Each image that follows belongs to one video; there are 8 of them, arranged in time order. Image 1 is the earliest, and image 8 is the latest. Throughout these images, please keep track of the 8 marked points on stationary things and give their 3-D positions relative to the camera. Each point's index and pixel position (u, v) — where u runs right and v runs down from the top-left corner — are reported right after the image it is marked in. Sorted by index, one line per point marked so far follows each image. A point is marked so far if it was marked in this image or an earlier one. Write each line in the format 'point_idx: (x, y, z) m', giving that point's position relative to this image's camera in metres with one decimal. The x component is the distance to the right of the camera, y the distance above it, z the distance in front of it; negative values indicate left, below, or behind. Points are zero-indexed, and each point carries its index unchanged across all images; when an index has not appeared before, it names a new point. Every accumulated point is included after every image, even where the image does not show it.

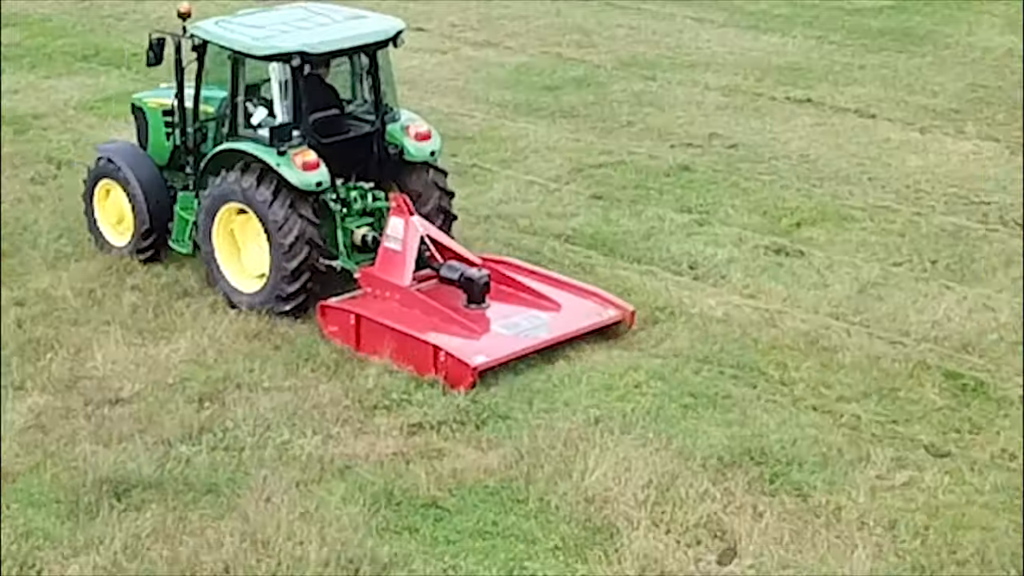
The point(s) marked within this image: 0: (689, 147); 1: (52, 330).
0: (+1.8, +1.4, +12.2) m
1: (-2.8, -0.3, +7.4) m
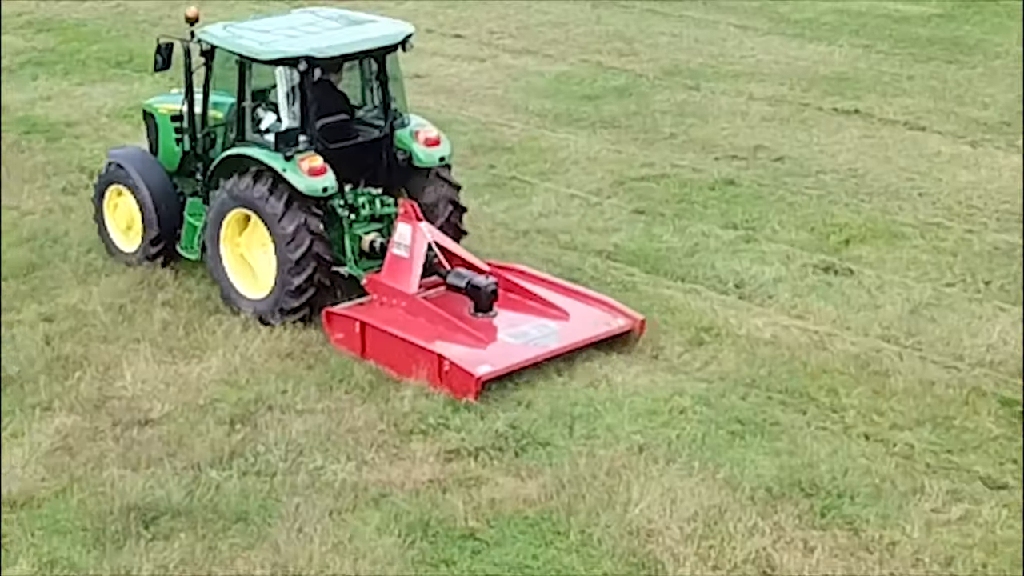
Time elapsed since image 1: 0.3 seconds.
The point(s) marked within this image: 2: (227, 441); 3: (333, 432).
0: (+2.2, +1.3, +11.9) m
1: (-2.6, -0.4, +7.2) m
2: (-1.6, -0.8, +6.7) m
3: (-1.0, -0.8, +6.9) m
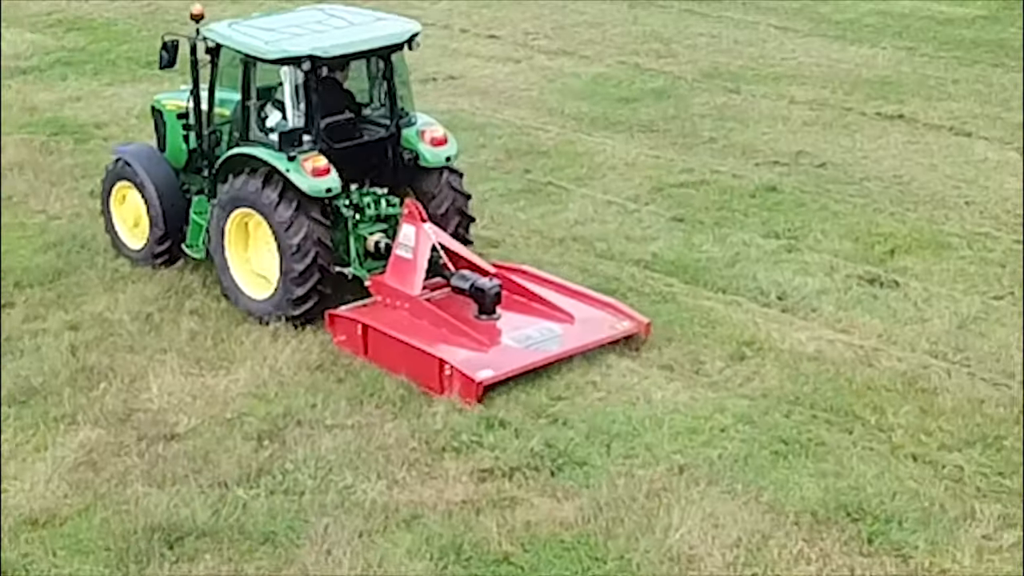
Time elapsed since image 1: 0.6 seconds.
0: (+2.5, +1.2, +11.6) m
1: (-2.3, -0.4, +7.1) m
2: (-1.4, -0.9, +6.5) m
3: (-0.8, -0.9, +6.7) m
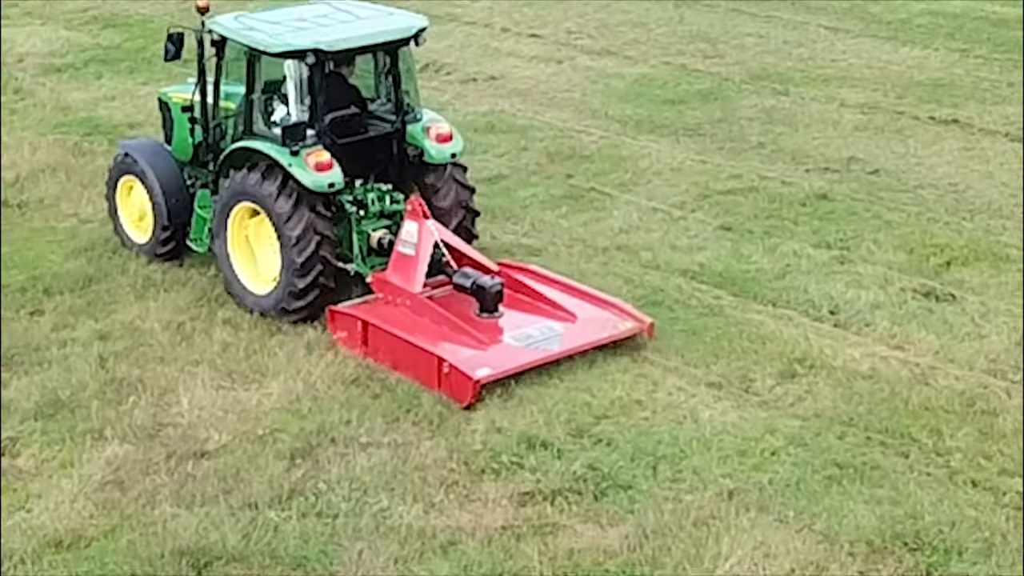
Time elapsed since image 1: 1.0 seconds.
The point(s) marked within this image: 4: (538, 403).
0: (+2.9, +1.1, +11.2) m
1: (-2.1, -0.5, +6.8) m
2: (-1.2, -1.0, +6.2) m
3: (-0.6, -1.0, +6.4) m
4: (+0.2, -0.7, +7.2) m
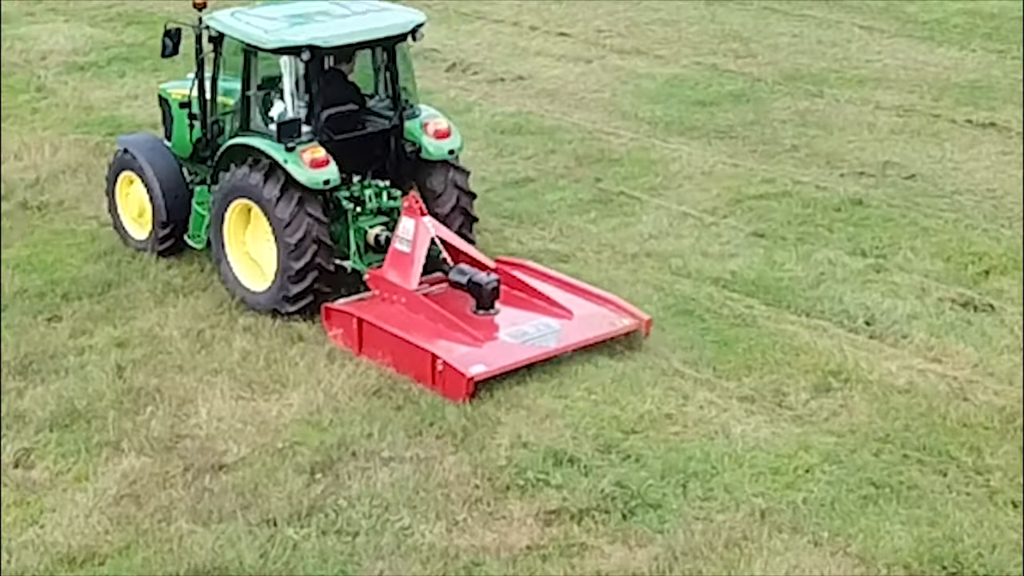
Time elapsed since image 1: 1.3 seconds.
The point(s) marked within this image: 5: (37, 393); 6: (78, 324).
0: (+3.1, +1.0, +11.0) m
1: (-2.0, -0.5, +6.7) m
2: (-1.0, -1.0, +6.1) m
3: (-0.5, -1.0, +6.2) m
4: (+0.3, -0.7, +7.0) m
5: (-2.5, -0.6, +6.4) m
6: (-2.5, -0.2, +7.0) m
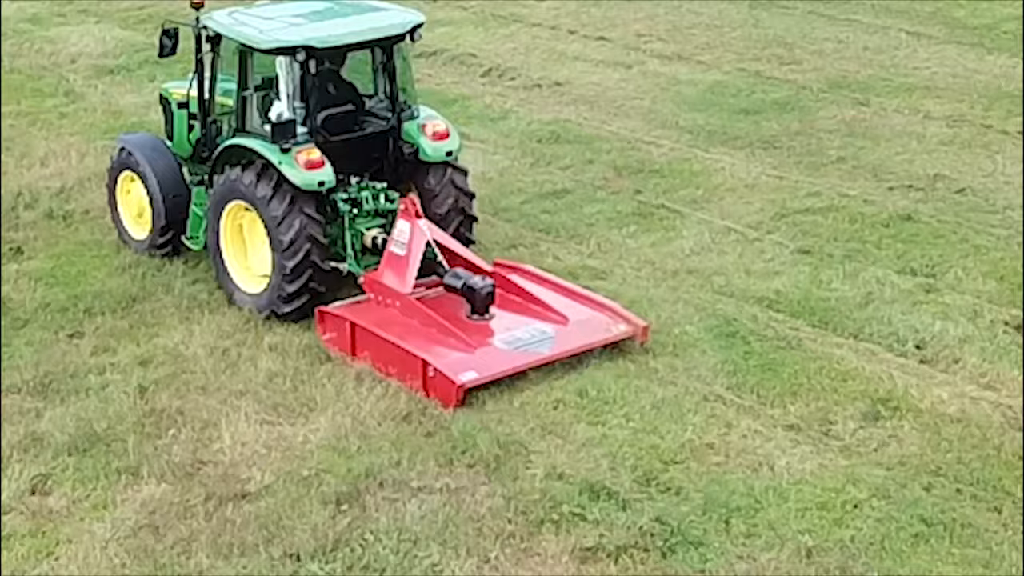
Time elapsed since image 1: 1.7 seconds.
0: (+3.5, +0.8, +10.6) m
1: (-1.8, -0.6, +6.5) m
2: (-0.9, -1.1, +5.8) m
3: (-0.3, -1.1, +6.0) m
4: (+0.5, -0.9, +6.7) m
5: (-2.3, -0.6, +6.2) m
6: (-2.3, -0.3, +6.8) m
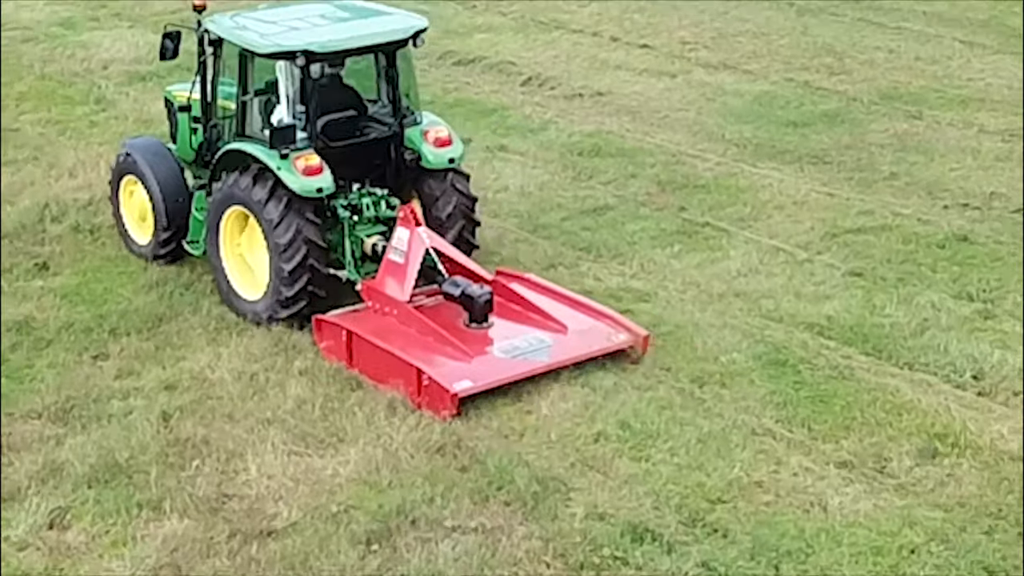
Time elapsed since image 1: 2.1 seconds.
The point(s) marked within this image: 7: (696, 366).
0: (+3.8, +0.7, +10.2) m
1: (-1.6, -0.7, +6.2) m
2: (-0.7, -1.3, +5.5) m
3: (-0.1, -1.3, +5.7) m
4: (+0.7, -1.0, +6.4) m
5: (-2.1, -0.8, +6.0) m
6: (-2.1, -0.4, +6.6) m
7: (+1.1, -0.5, +7.4) m
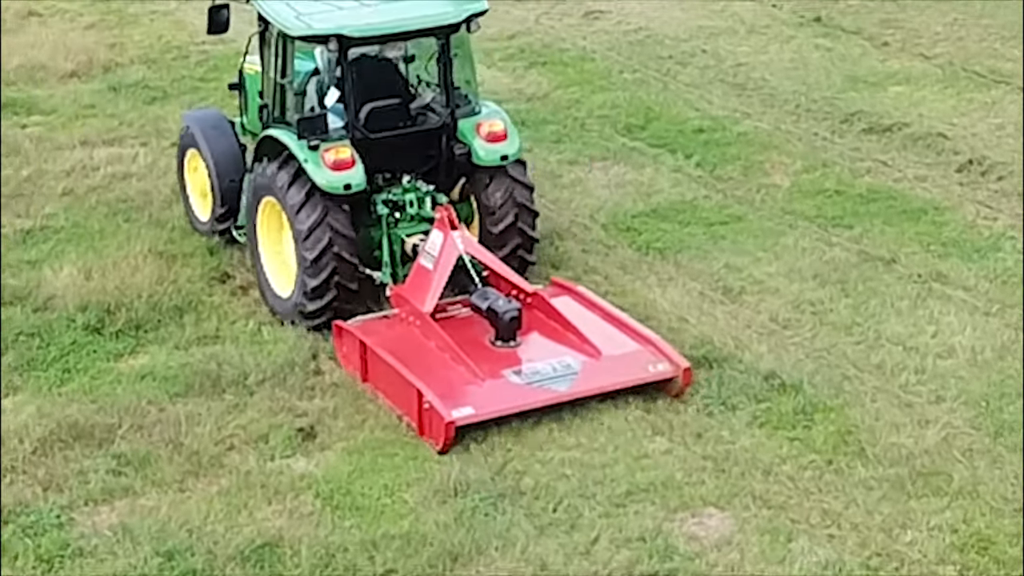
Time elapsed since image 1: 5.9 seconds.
0: (+6.2, -0.9, +6.5) m
1: (0.0, -1.6, +3.9) m
2: (+0.6, -2.3, +3.1) m
3: (+1.2, -2.4, +3.1) m
4: (+2.2, -2.2, +3.6) m
5: (-0.6, -1.6, +3.8) m
6: (-0.4, -1.3, +4.4) m
7: (+2.9, -1.7, +4.5) m
